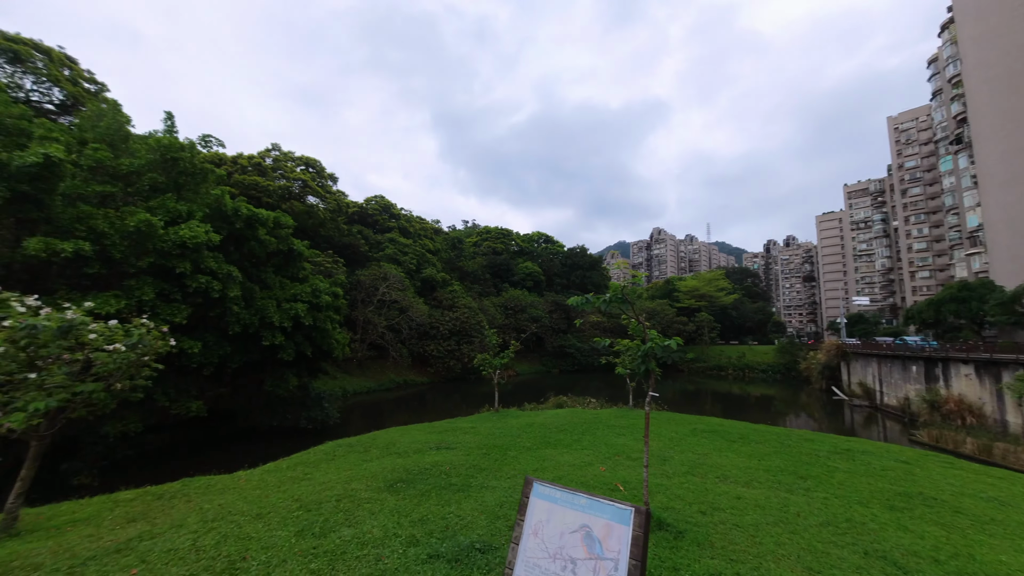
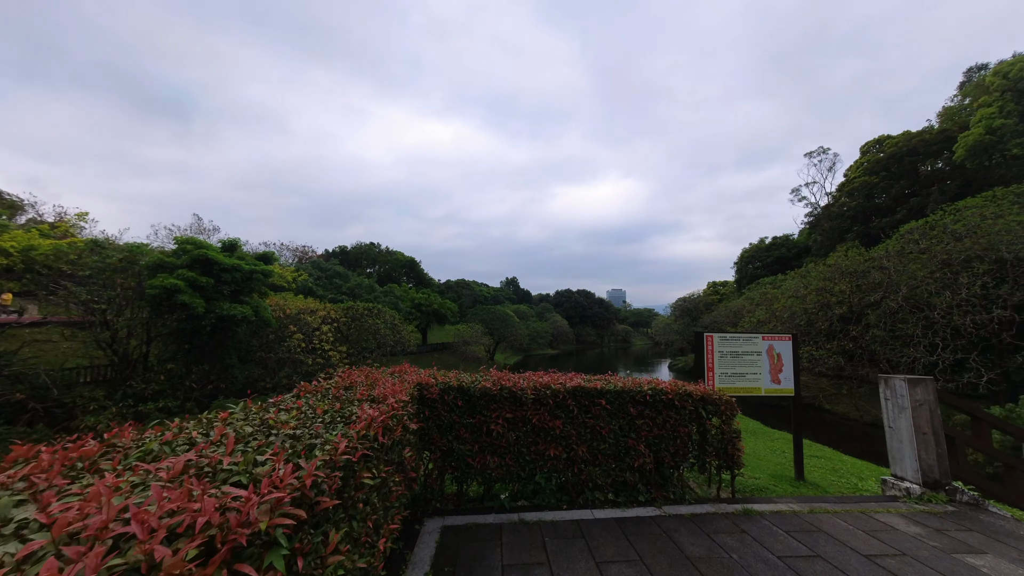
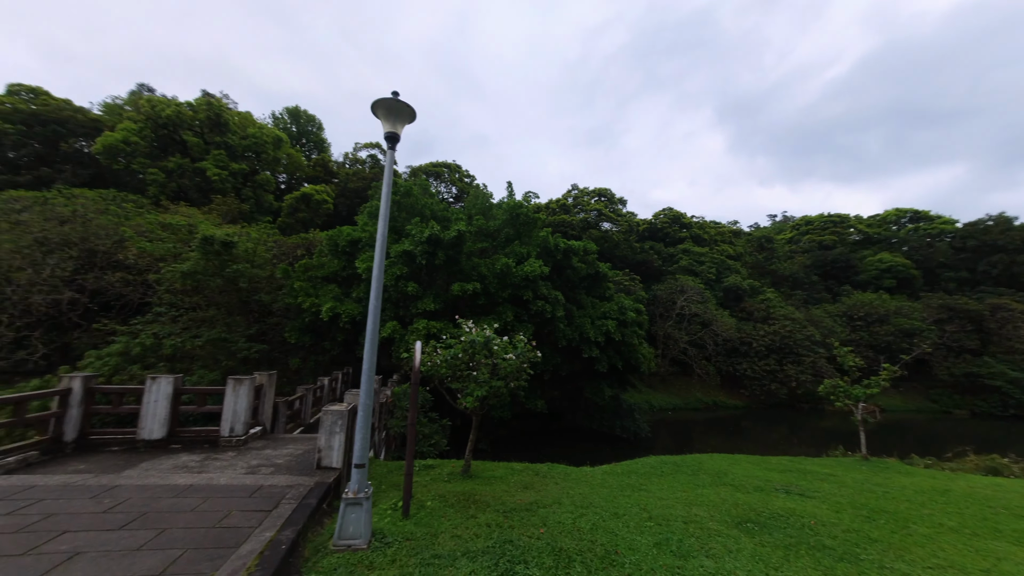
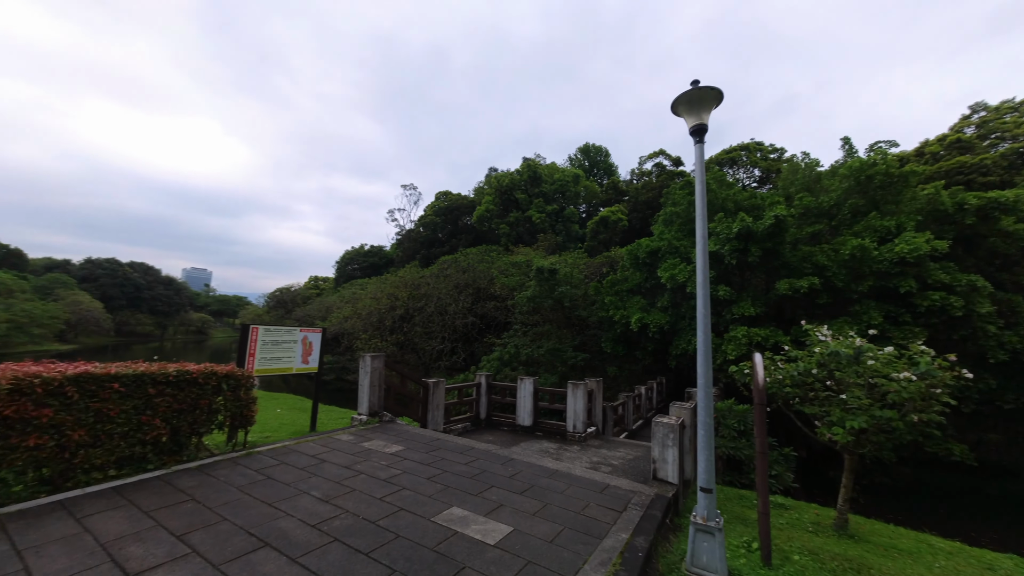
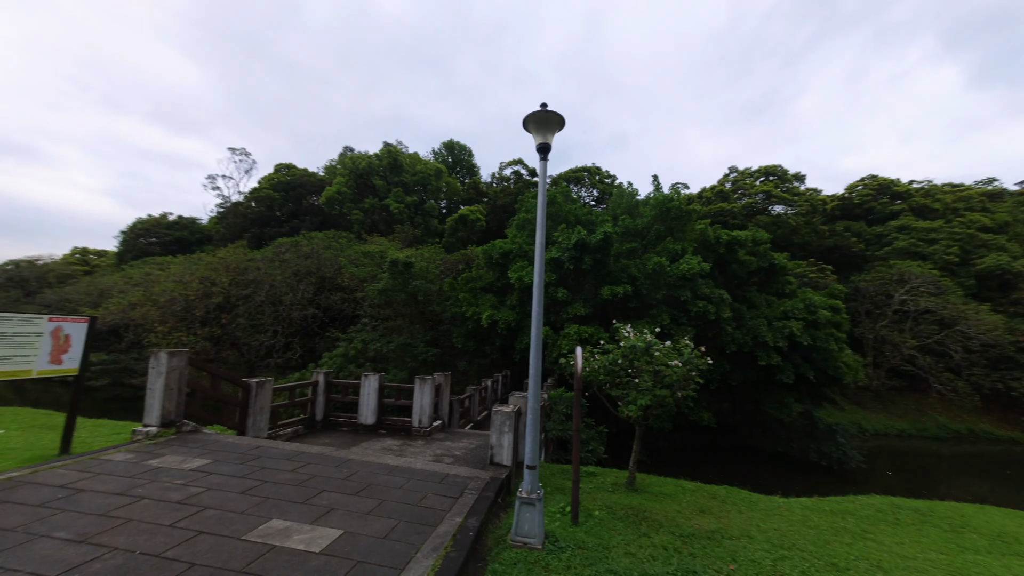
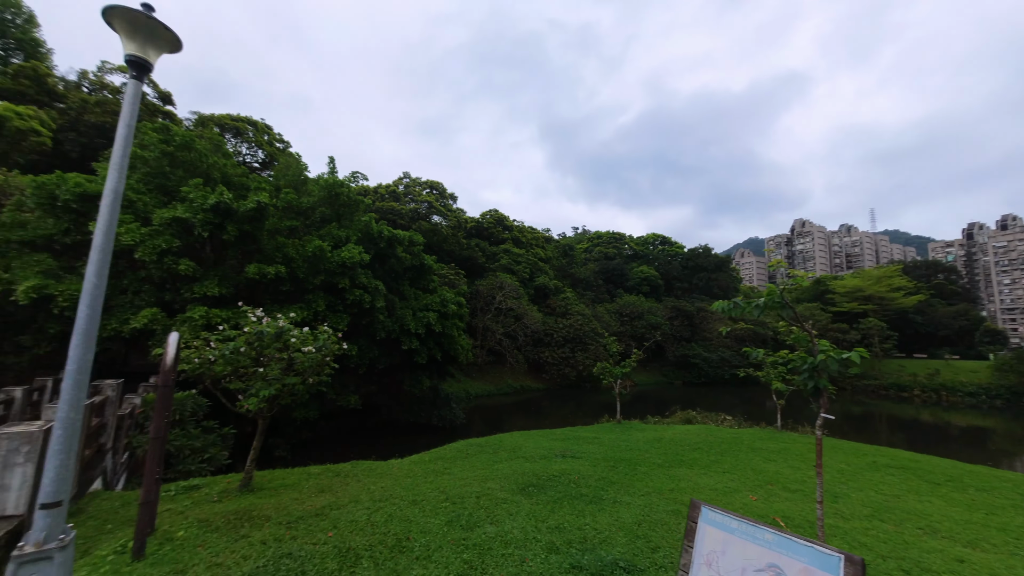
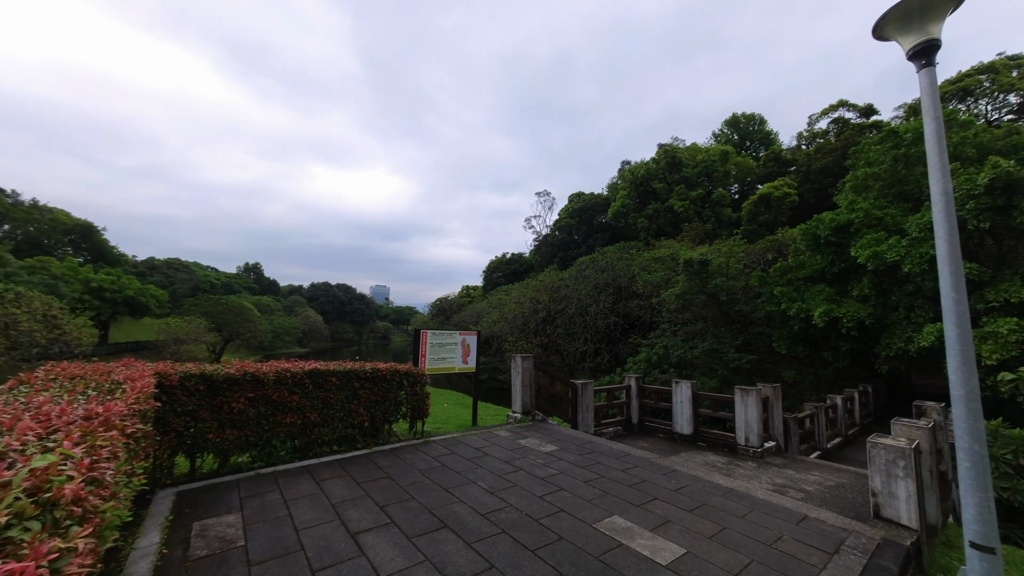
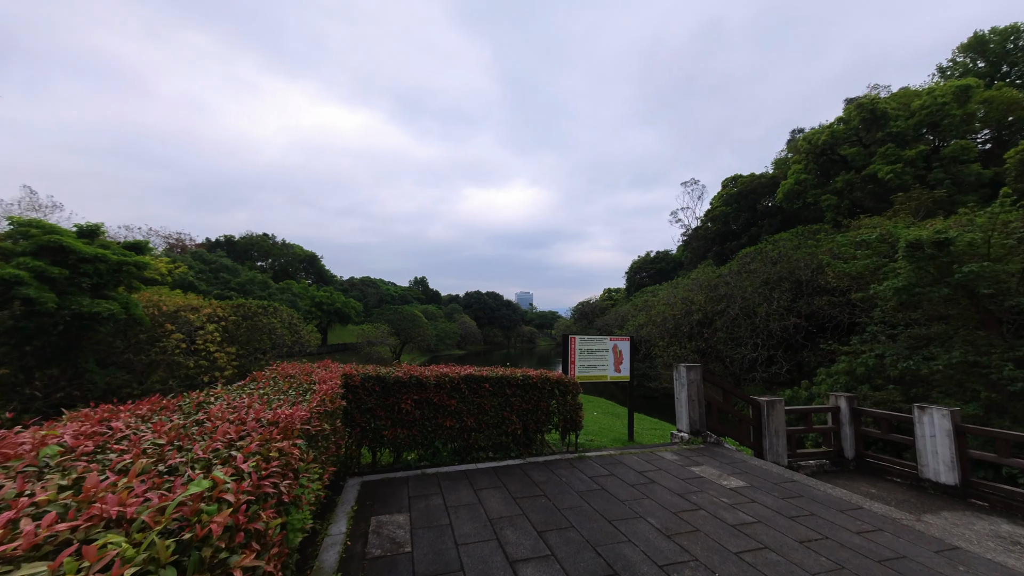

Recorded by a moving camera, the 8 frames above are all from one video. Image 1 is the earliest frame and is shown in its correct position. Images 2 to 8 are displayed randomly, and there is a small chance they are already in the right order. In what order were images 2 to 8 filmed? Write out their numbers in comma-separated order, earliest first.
6, 3, 5, 4, 7, 8, 2
